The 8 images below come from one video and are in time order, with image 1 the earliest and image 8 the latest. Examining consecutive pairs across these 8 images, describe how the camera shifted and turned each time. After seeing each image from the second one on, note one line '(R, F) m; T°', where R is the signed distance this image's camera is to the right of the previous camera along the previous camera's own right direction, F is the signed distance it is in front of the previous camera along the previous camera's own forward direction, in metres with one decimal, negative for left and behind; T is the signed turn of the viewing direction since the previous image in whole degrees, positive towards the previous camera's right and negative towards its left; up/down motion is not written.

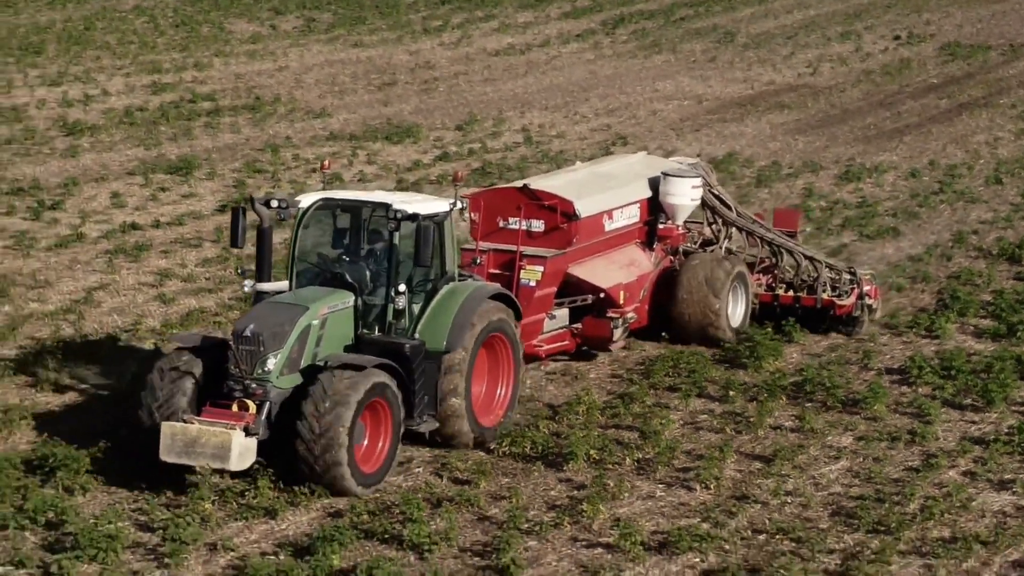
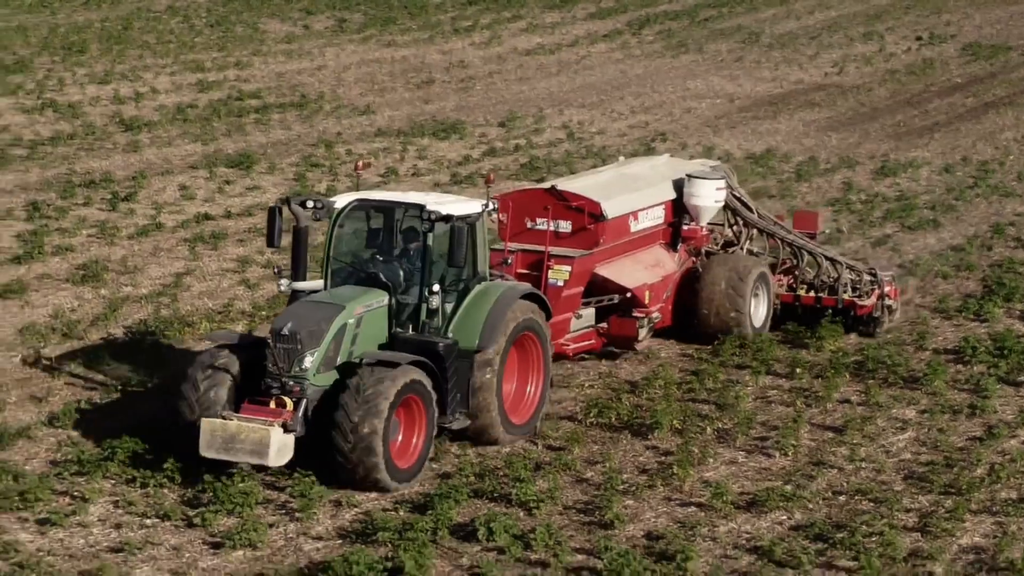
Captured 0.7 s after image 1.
(-0.6, -0.7) m; 0°
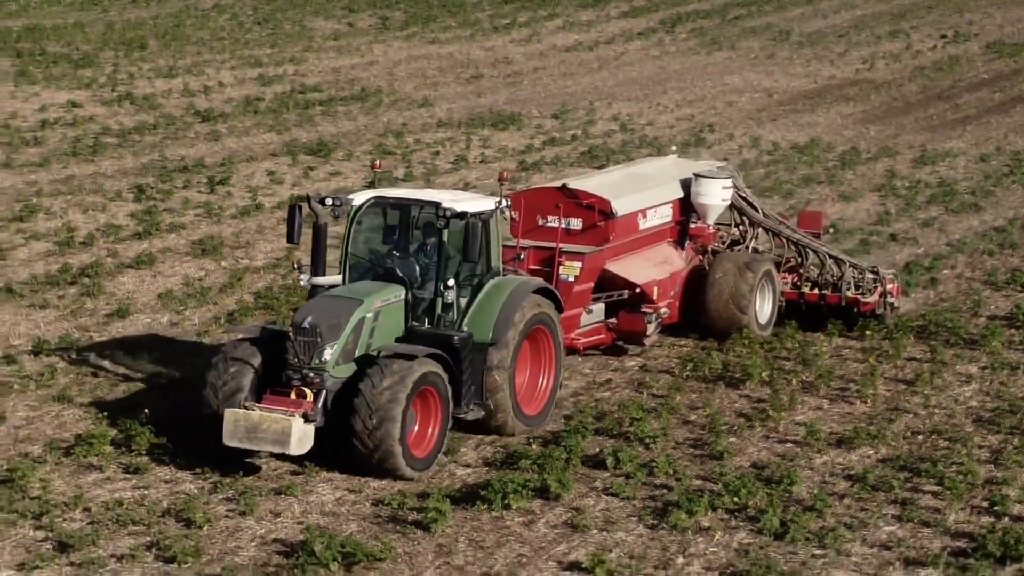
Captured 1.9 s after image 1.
(-0.8, -1.2) m; 0°
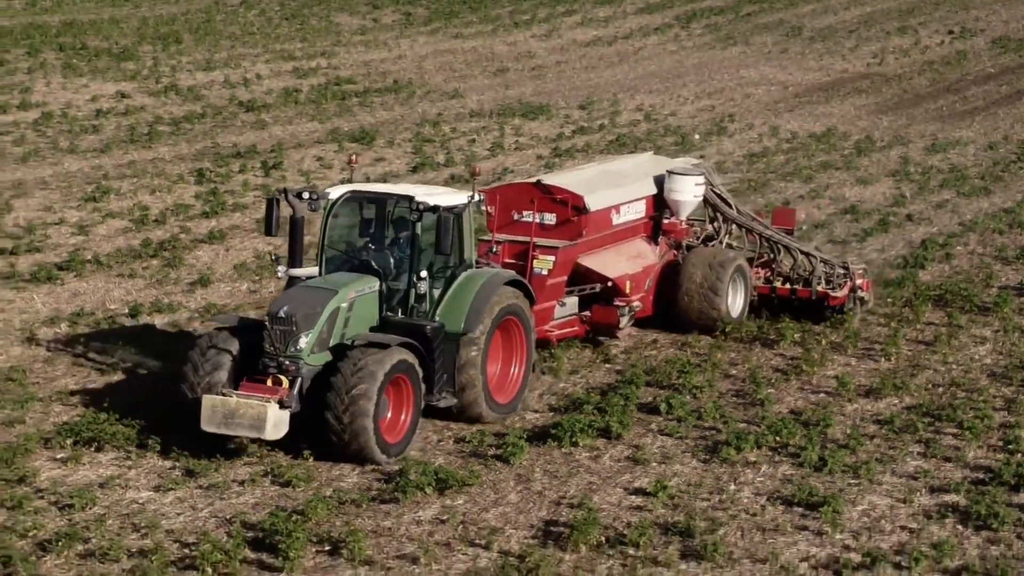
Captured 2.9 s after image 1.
(-0.4, -1.1) m; 0°
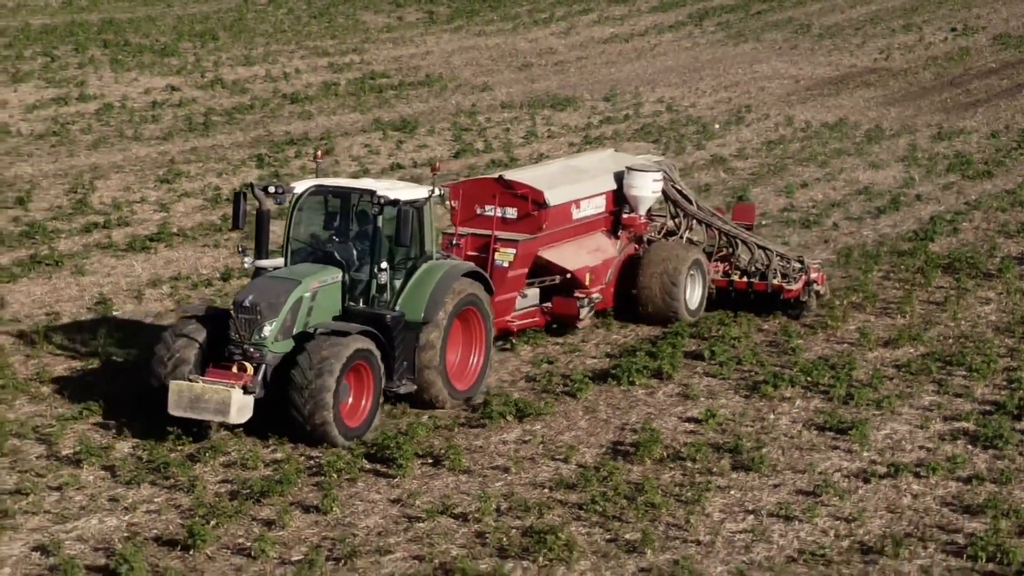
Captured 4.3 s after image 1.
(-0.5, -1.5) m; 0°
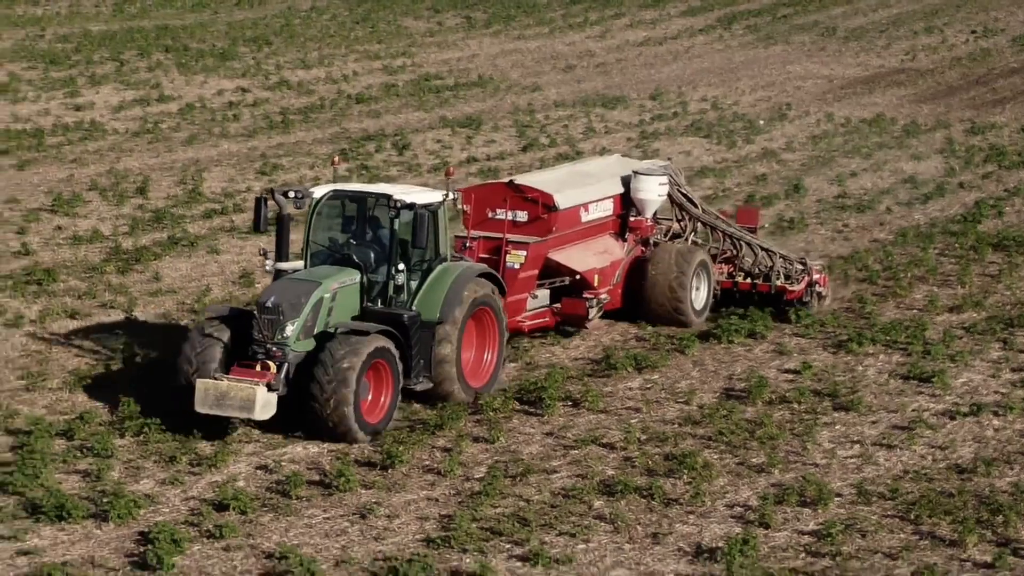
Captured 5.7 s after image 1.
(-0.9, -1.4) m; 0°
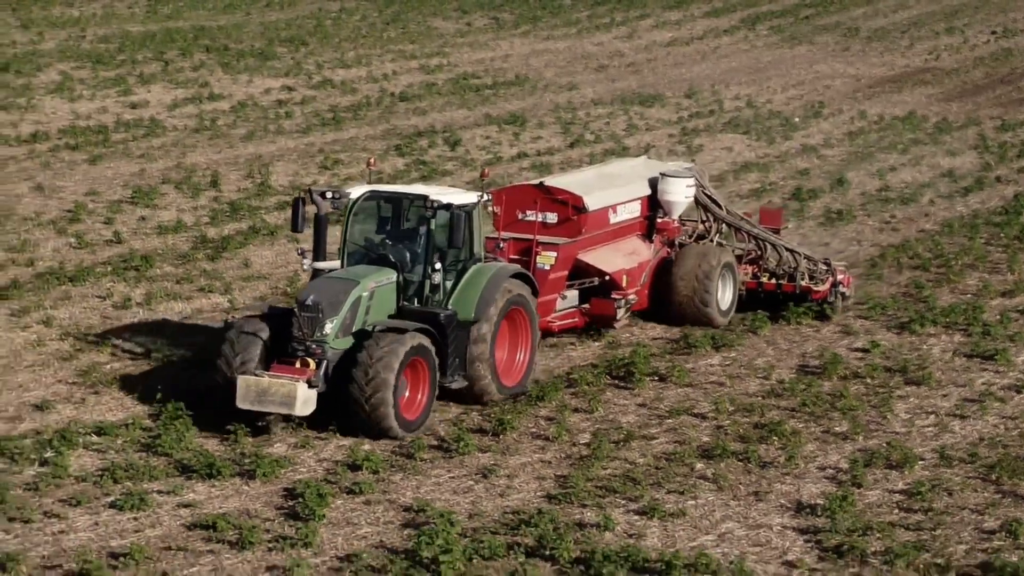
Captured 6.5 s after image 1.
(-0.7, -0.7) m; 0°
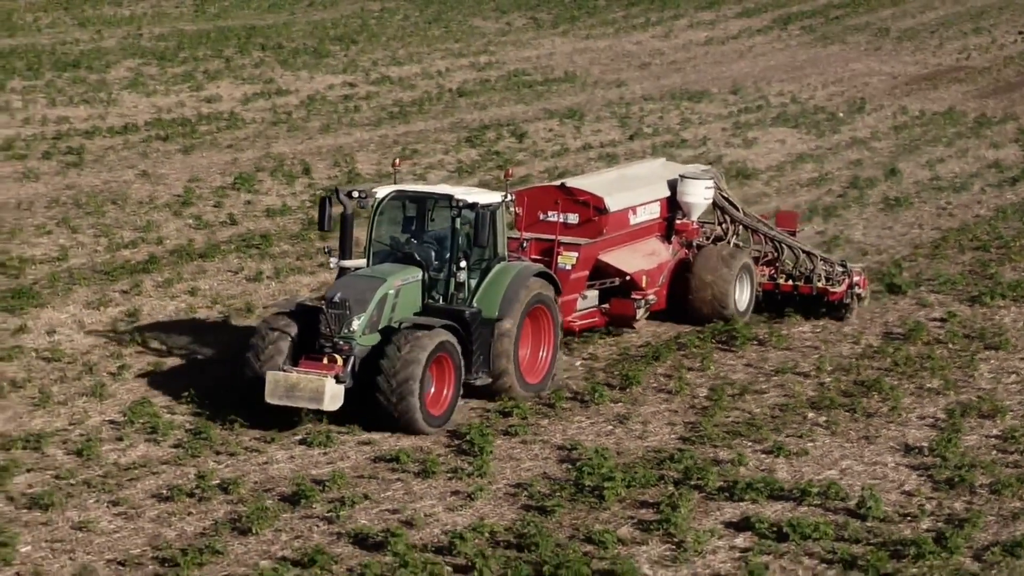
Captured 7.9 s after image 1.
(-0.9, -1.1) m; 0°
